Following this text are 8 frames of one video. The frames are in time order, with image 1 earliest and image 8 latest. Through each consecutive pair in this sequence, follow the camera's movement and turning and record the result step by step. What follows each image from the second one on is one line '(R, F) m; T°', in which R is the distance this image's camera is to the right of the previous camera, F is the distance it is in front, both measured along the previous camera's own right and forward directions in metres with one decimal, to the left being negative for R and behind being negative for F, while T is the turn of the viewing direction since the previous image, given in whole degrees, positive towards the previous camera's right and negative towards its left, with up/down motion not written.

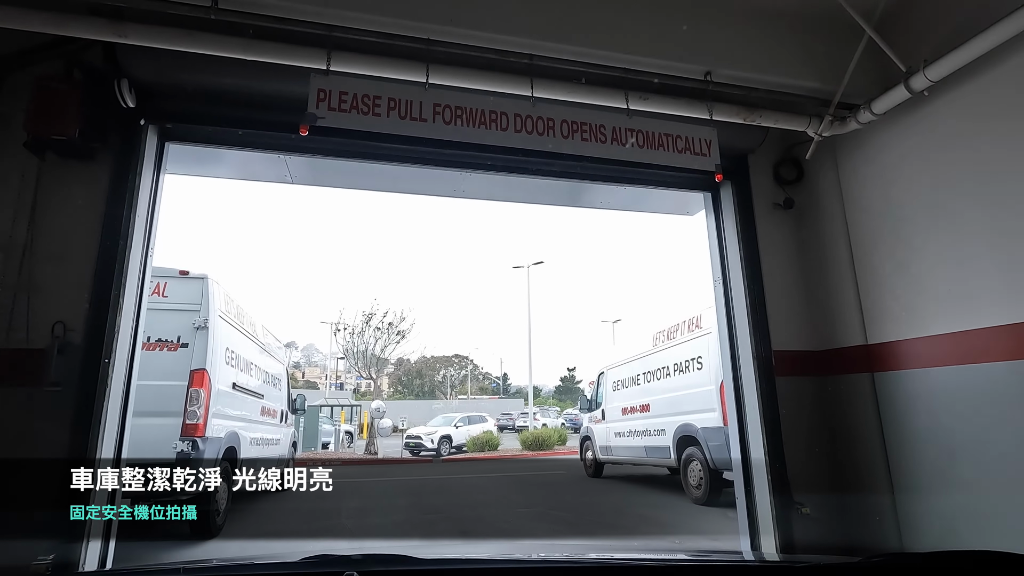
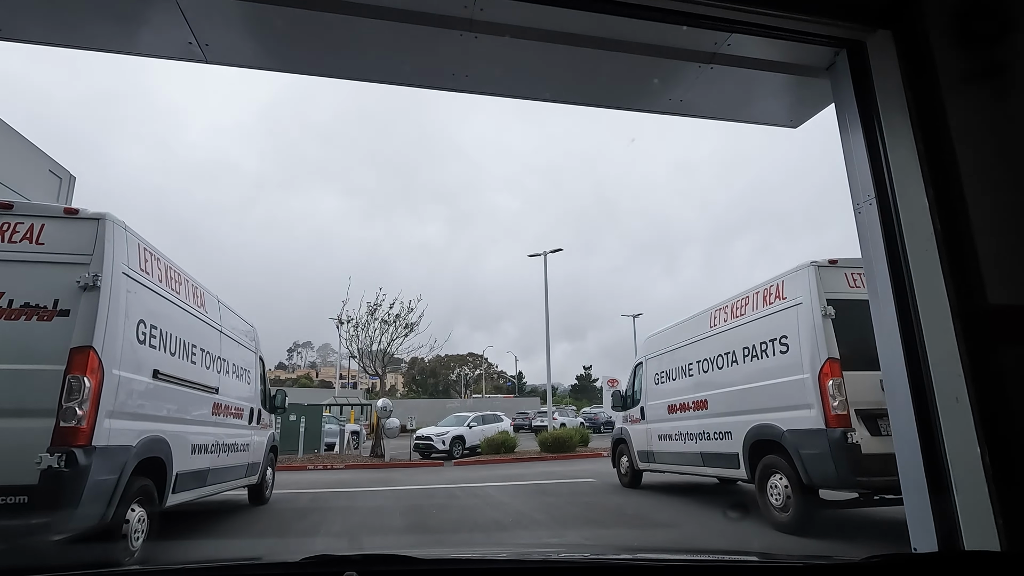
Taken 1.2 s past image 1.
(-0.1, +1.6) m; -1°
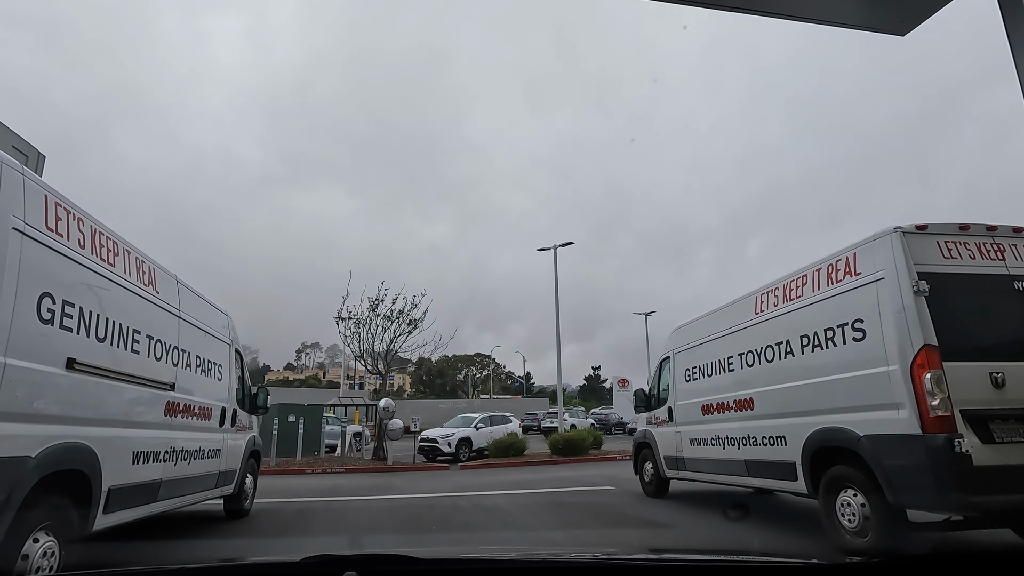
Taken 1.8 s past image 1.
(0.0, +0.9) m; -1°
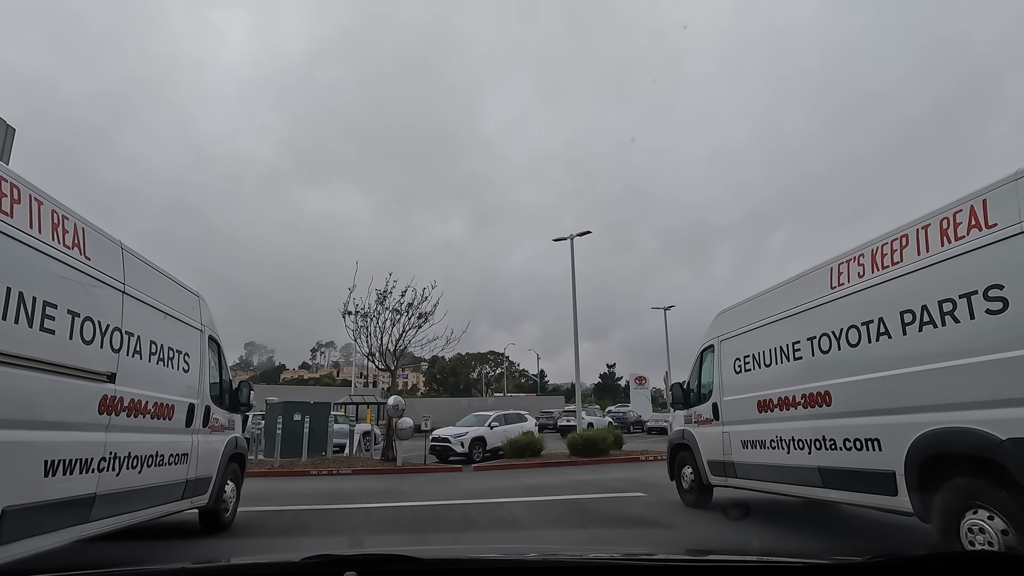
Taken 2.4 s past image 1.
(-0.1, +1.0) m; -1°
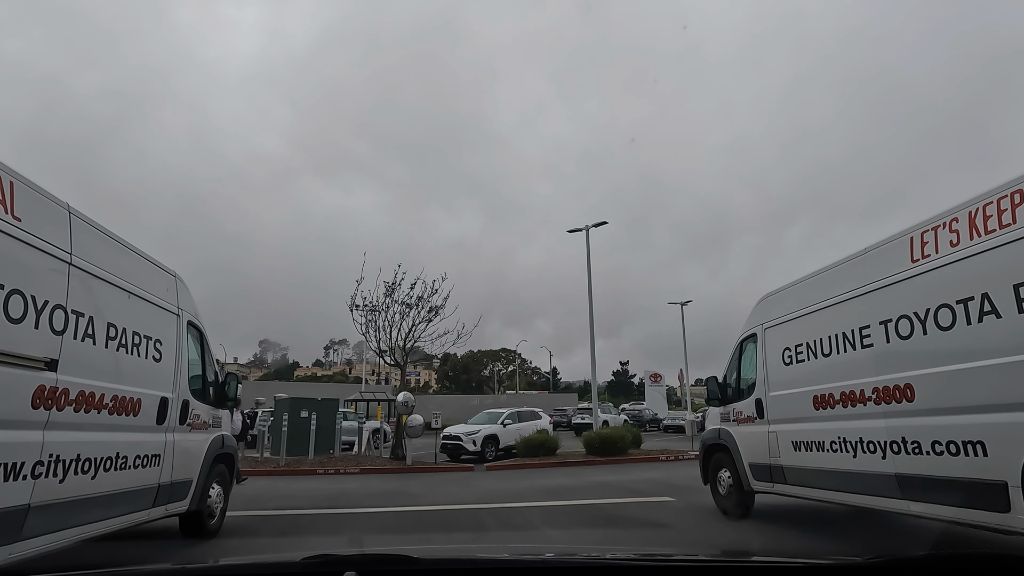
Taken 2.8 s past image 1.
(0.0, +0.7) m; -1°
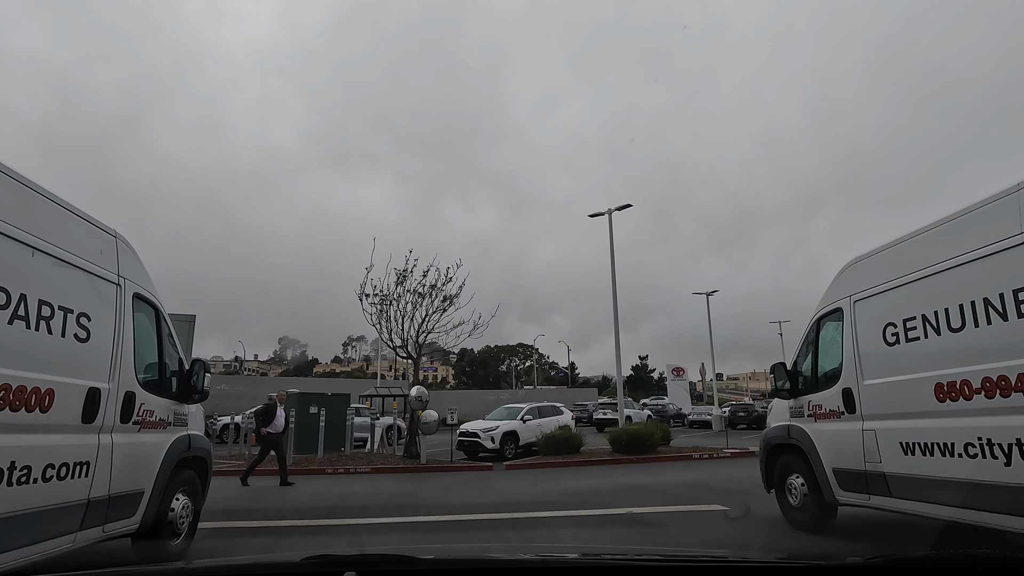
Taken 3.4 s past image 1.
(-0.1, +1.0) m; -1°
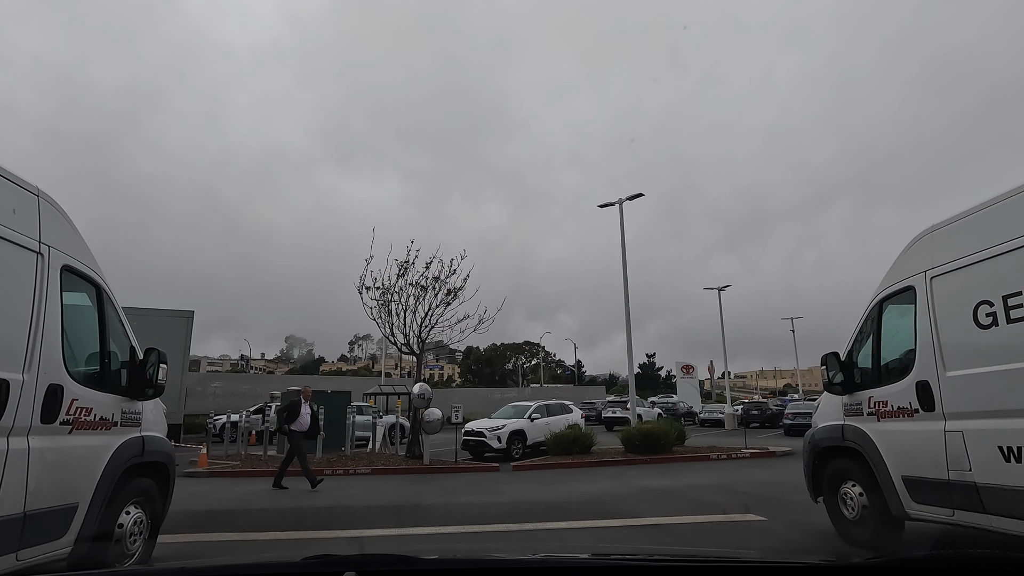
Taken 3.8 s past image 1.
(0.0, +0.7) m; -1°
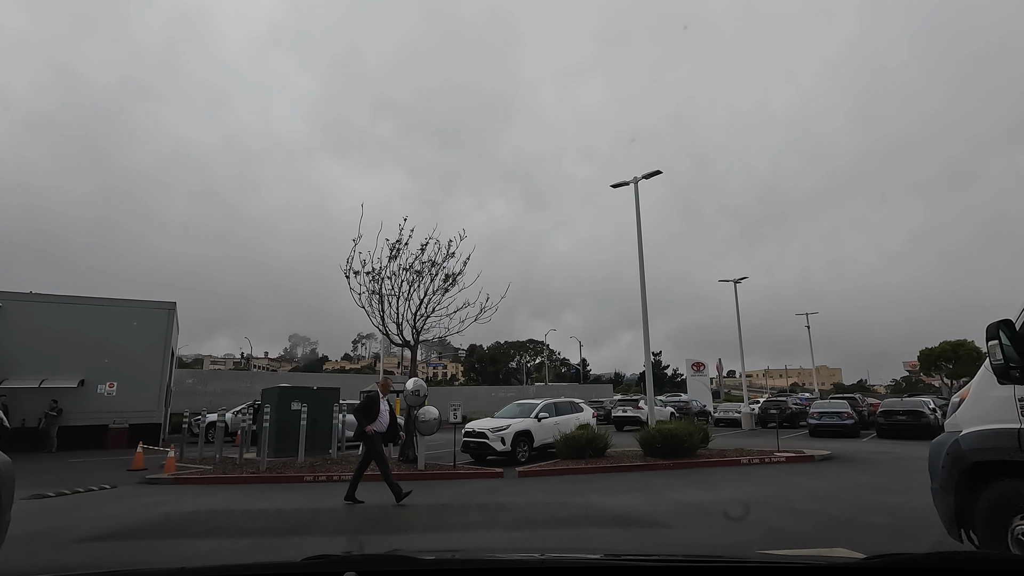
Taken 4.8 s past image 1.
(0.0, +1.5) m; 0°
